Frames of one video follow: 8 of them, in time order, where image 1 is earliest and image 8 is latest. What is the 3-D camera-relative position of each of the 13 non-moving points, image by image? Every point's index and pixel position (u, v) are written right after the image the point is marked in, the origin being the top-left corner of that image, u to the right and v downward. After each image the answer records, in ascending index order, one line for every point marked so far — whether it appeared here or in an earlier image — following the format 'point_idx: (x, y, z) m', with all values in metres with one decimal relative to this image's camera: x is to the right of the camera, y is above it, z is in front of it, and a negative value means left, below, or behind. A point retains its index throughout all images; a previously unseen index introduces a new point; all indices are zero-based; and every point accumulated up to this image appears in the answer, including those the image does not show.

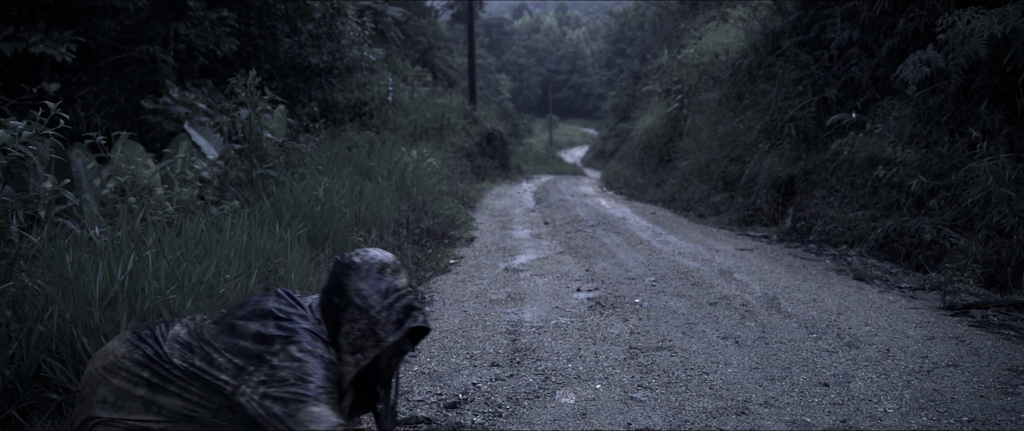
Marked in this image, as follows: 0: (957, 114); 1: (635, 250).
0: (+4.4, +1.0, +7.6) m
1: (+1.1, -0.3, +6.8) m
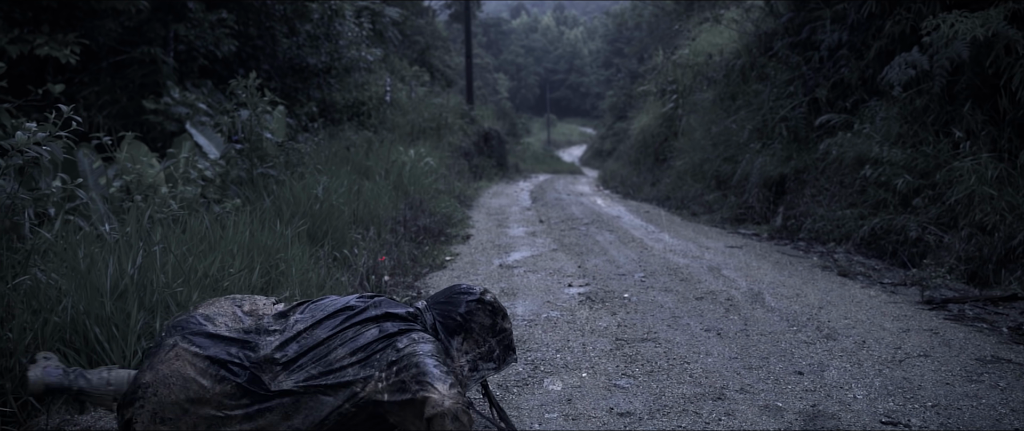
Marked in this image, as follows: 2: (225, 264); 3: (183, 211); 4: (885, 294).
0: (+4.4, +1.0, +7.8) m
1: (+1.0, -0.3, +7.0) m
2: (-1.3, -0.2, +3.7) m
3: (-1.8, 0.0, +4.3) m
4: (+2.5, -0.5, +5.1) m
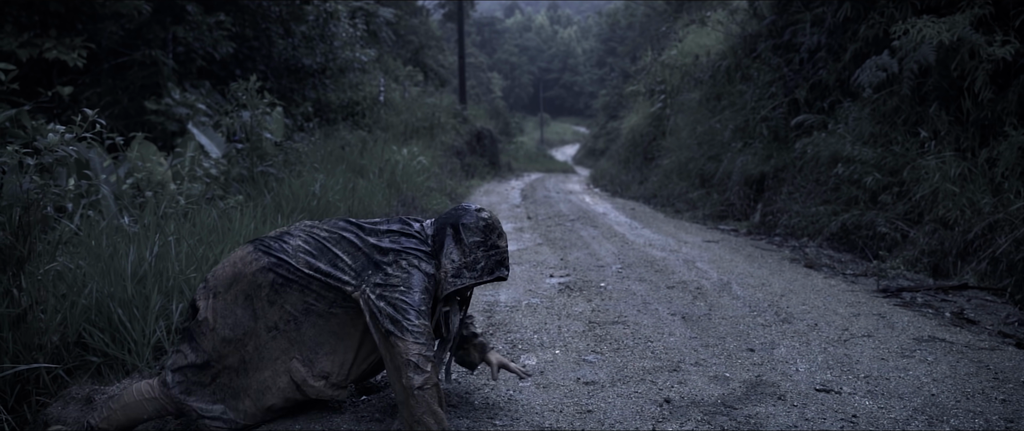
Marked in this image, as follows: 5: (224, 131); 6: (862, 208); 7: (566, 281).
0: (+4.2, +1.1, +8.1) m
1: (+0.9, -0.2, +7.3) m
2: (-1.4, -0.2, +4.0) m
3: (-1.9, +0.1, +4.6) m
4: (+2.4, -0.5, +5.5) m
5: (-2.7, +0.8, +7.1) m
6: (+3.6, +0.1, +7.9) m
7: (+0.4, -0.4, +5.2) m
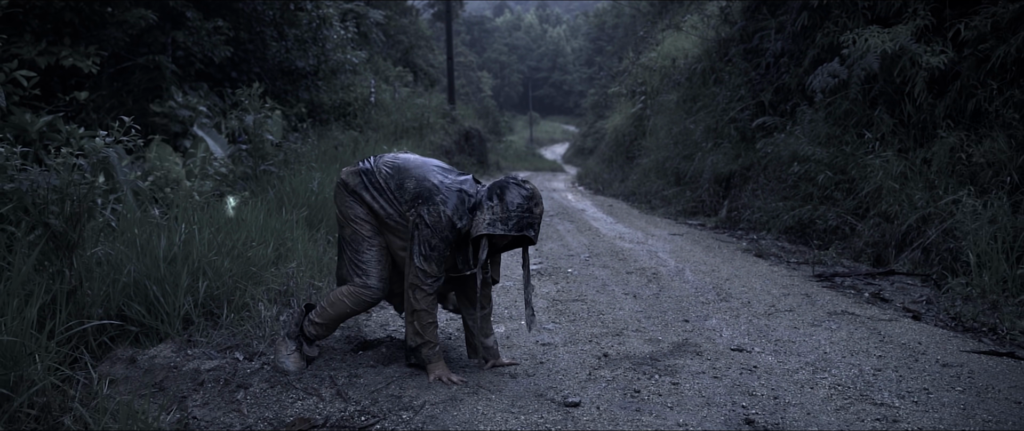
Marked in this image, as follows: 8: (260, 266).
0: (+4.0, +1.1, +8.8) m
1: (+0.7, -0.2, +8.0) m
2: (-1.6, -0.1, +4.6) m
3: (-2.1, +0.1, +5.3) m
4: (+2.2, -0.4, +6.1) m
5: (-2.9, +0.8, +7.7) m
6: (+3.4, +0.1, +8.6) m
7: (+0.2, -0.4, +5.9) m
8: (-1.4, -0.3, +4.4) m
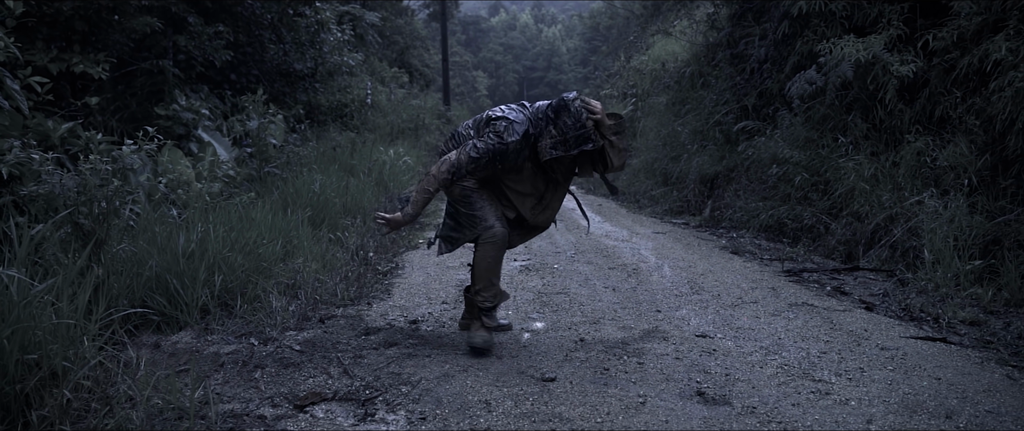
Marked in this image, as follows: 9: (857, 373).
0: (+3.9, +1.1, +9.3) m
1: (+0.6, -0.2, +8.4) m
2: (-1.7, -0.1, +5.0) m
3: (-2.2, +0.1, +5.6) m
4: (+2.1, -0.4, +6.6) m
5: (-2.9, +0.8, +8.1) m
6: (+3.3, +0.1, +9.0) m
7: (+0.1, -0.4, +6.3) m
8: (-1.5, -0.3, +4.8) m
9: (+1.5, -0.7, +3.4) m
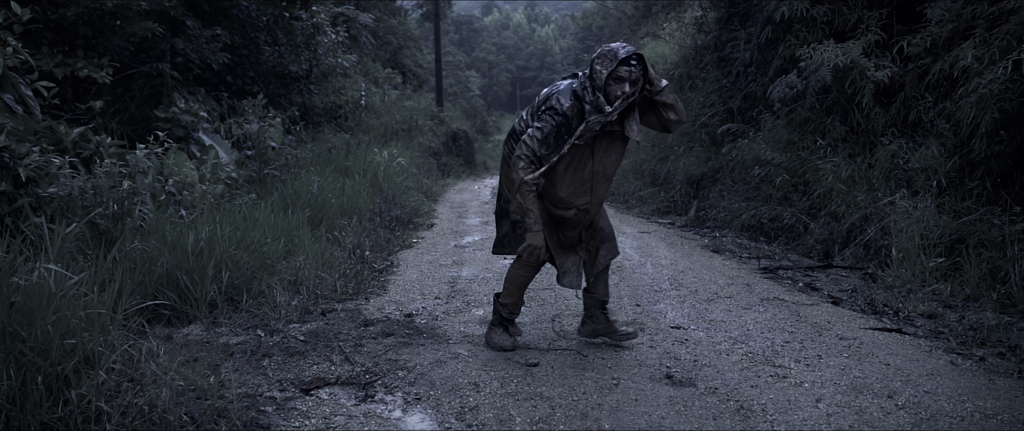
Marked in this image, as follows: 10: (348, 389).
0: (+3.8, +1.1, +9.6) m
1: (+0.5, -0.2, +8.7) m
2: (-1.7, -0.1, +5.3) m
3: (-2.3, +0.1, +5.9) m
4: (+2.0, -0.4, +6.9) m
5: (-3.0, +0.8, +8.4) m
6: (+3.2, +0.1, +9.3) m
7: (0.0, -0.4, +6.6) m
8: (-1.6, -0.3, +5.1) m
9: (+1.5, -0.7, +3.8) m
10: (-0.7, -0.7, +3.2) m
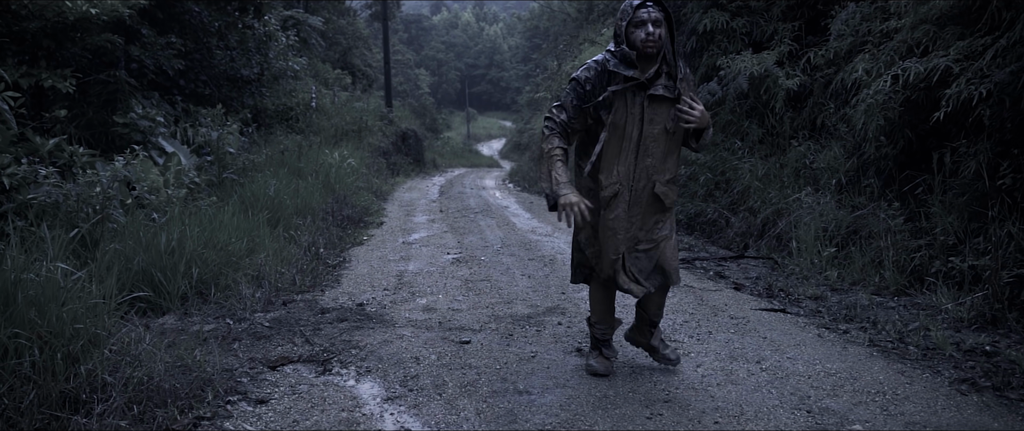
0: (+3.1, +1.2, +10.5) m
1: (-0.1, -0.2, +9.4) m
2: (-2.2, -0.1, +5.8) m
3: (-2.8, +0.1, +6.4) m
4: (+1.5, -0.4, +7.6) m
5: (-3.7, +0.8, +8.8) m
6: (+2.5, +0.2, +10.2) m
7: (-0.5, -0.4, +7.2) m
8: (-2.0, -0.3, +5.6) m
9: (+1.1, -0.7, +4.5) m
10: (-1.0, -0.7, +3.8) m
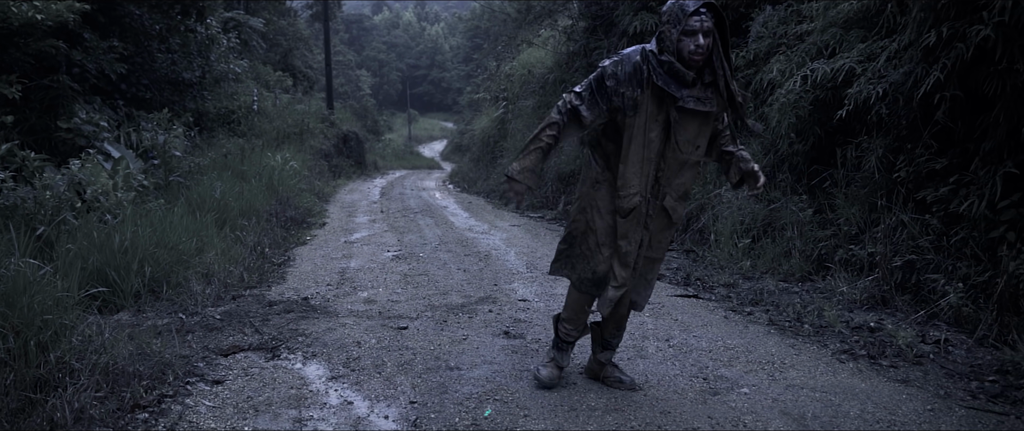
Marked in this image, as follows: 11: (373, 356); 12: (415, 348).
0: (+2.2, +1.3, +11.0) m
1: (-0.9, -0.1, +9.7) m
2: (-2.7, -0.2, +6.1) m
3: (-3.3, +0.1, +6.6) m
4: (+0.8, -0.4, +8.1) m
5: (-4.4, +0.8, +8.9) m
6: (+1.6, +0.3, +10.7) m
7: (-1.1, -0.4, +7.6) m
8: (-2.5, -0.3, +5.9) m
9: (+0.7, -0.7, +5.0) m
10: (-1.4, -0.7, +4.1) m
11: (-0.7, -0.7, +3.9) m
12: (-0.5, -0.7, +4.0) m
